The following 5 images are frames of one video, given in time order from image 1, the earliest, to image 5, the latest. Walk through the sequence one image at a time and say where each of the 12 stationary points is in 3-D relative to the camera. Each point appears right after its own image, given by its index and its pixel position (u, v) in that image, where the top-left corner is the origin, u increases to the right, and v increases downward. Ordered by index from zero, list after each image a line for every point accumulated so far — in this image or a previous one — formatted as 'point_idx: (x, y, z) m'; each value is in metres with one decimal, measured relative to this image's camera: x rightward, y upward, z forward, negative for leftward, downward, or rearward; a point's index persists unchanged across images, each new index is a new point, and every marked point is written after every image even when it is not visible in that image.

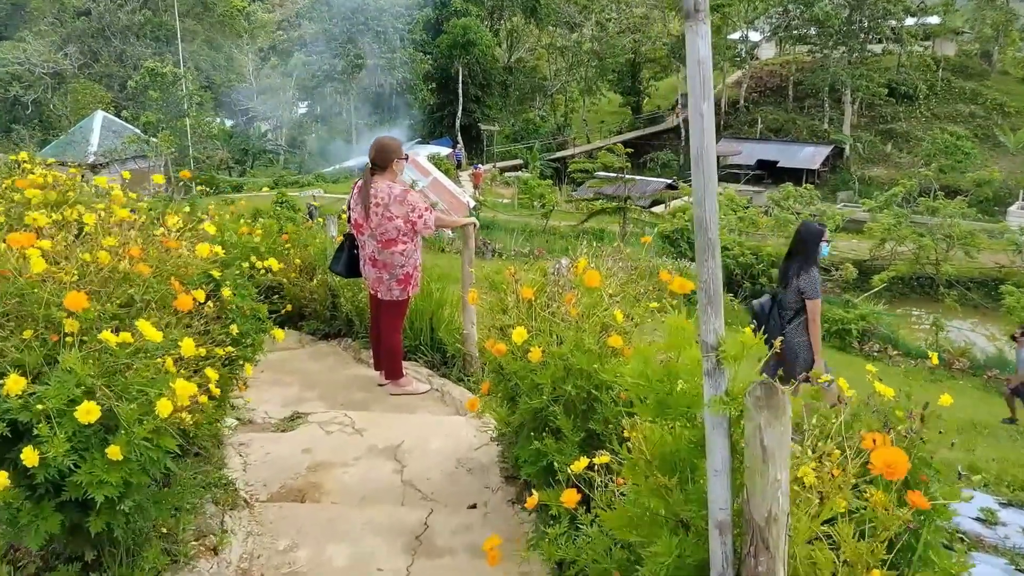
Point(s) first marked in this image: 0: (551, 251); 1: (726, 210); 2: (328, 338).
0: (+0.6, +0.6, +14.8) m
1: (+3.8, +1.4, +16.2) m
2: (-1.0, -0.3, +4.9) m
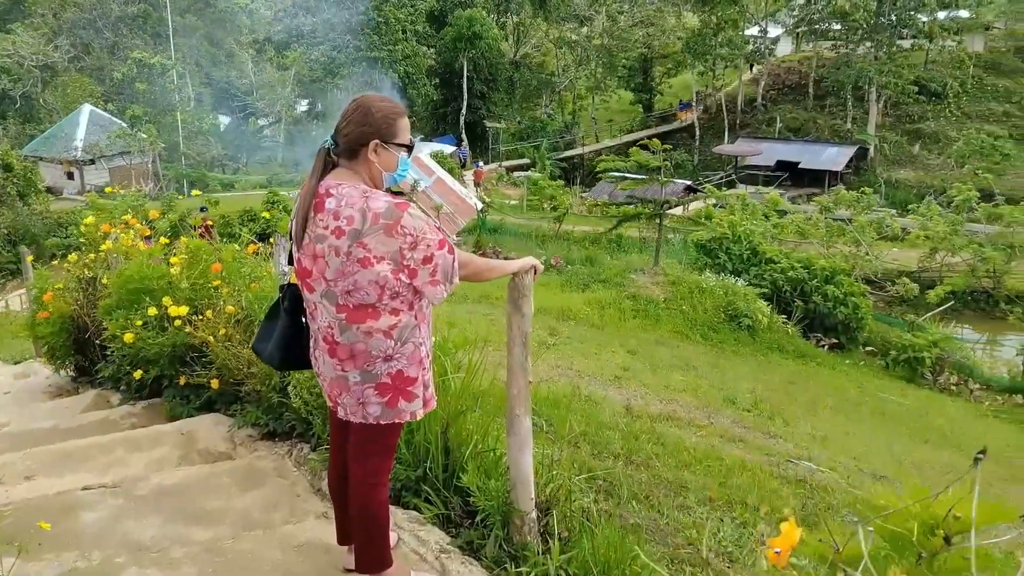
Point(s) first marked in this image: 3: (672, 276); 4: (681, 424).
0: (+0.9, +0.4, +12.9) m
1: (+4.0, +1.1, +14.3) m
2: (-0.8, -0.5, +3.0) m
3: (+2.0, +0.1, +11.4) m
4: (+1.0, -0.8, +5.3) m
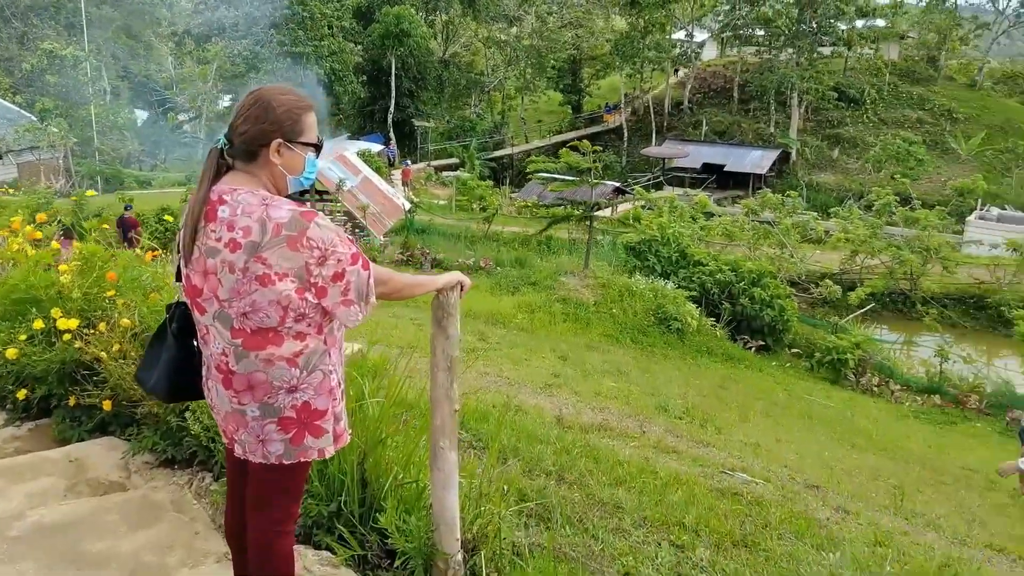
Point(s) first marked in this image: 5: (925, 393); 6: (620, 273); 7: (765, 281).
0: (-0.2, +0.4, +12.7) m
1: (+2.9, +1.1, +14.4) m
2: (-1.0, -0.6, +2.7) m
3: (+1.1, +0.1, +11.3) m
4: (+0.6, -0.8, +5.2) m
5: (+4.8, -1.2, +10.4) m
6: (+1.5, +0.2, +12.0) m
7: (+3.4, +0.1, +11.8) m
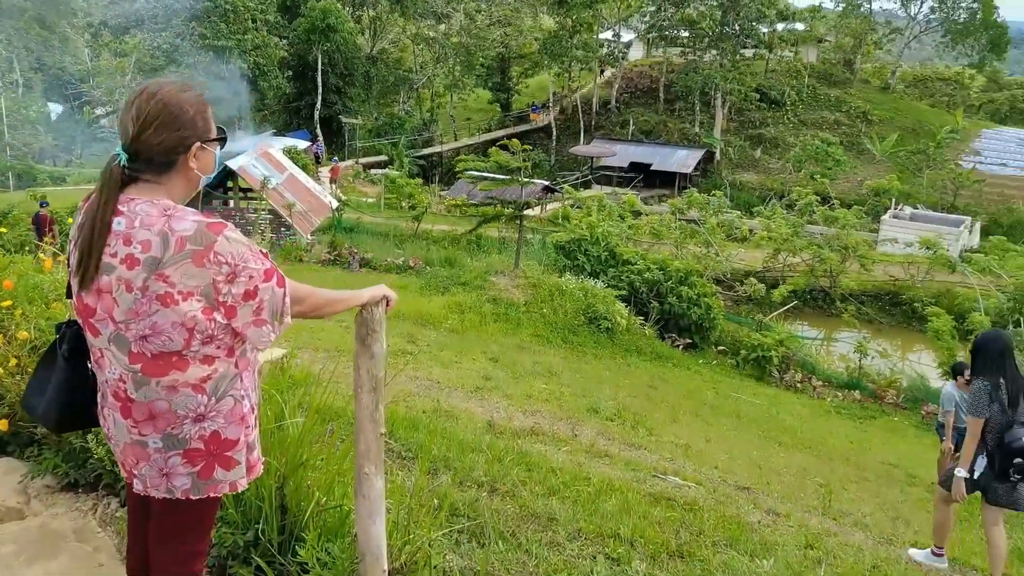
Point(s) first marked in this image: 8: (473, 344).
0: (-1.2, +0.4, +12.6) m
1: (+1.7, +1.1, +14.5) m
2: (-1.2, -0.6, +2.6) m
3: (+0.2, +0.1, +11.3) m
4: (+0.2, -0.9, +5.1) m
5: (+4.0, -1.2, +10.6) m
6: (+0.5, +0.2, +12.0) m
7: (+2.4, +0.1, +11.9) m
8: (-0.4, -0.6, +8.8) m
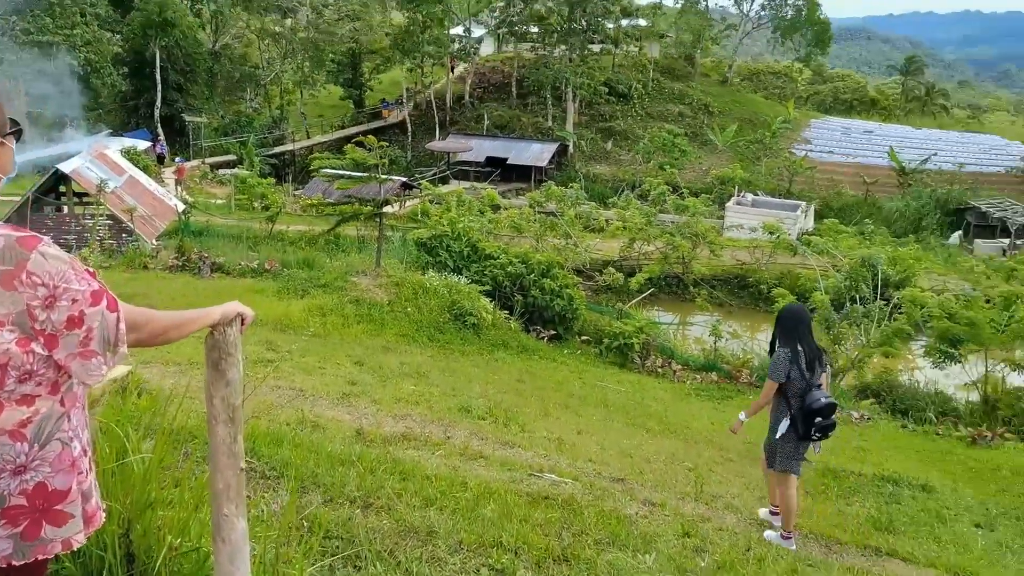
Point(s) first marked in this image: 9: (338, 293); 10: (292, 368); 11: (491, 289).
0: (-3.1, +0.3, +12.1) m
1: (-0.5, +1.2, +14.4) m
2: (-1.6, -0.7, +2.2) m
3: (-1.5, +0.1, +11.1) m
4: (-0.5, -0.9, +4.9) m
5: (+2.4, -1.0, +11.0) m
6: (-1.3, +0.2, +11.8) m
7: (+0.6, +0.2, +12.0) m
8: (-1.7, -0.6, +8.5) m
9: (-2.1, -0.1, +10.6) m
10: (-1.7, -0.6, +6.9) m
11: (-0.3, 0.0, +12.1) m
